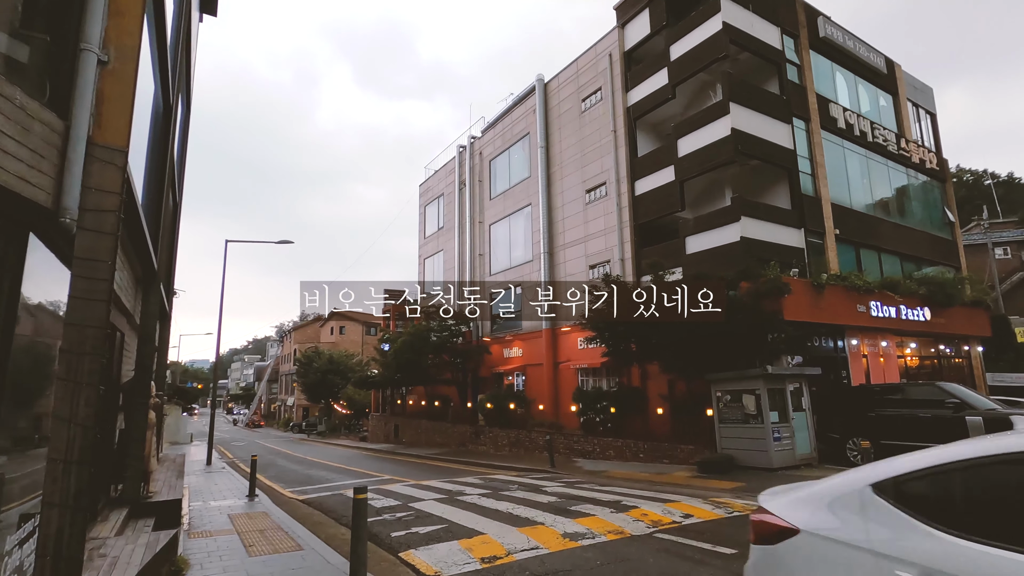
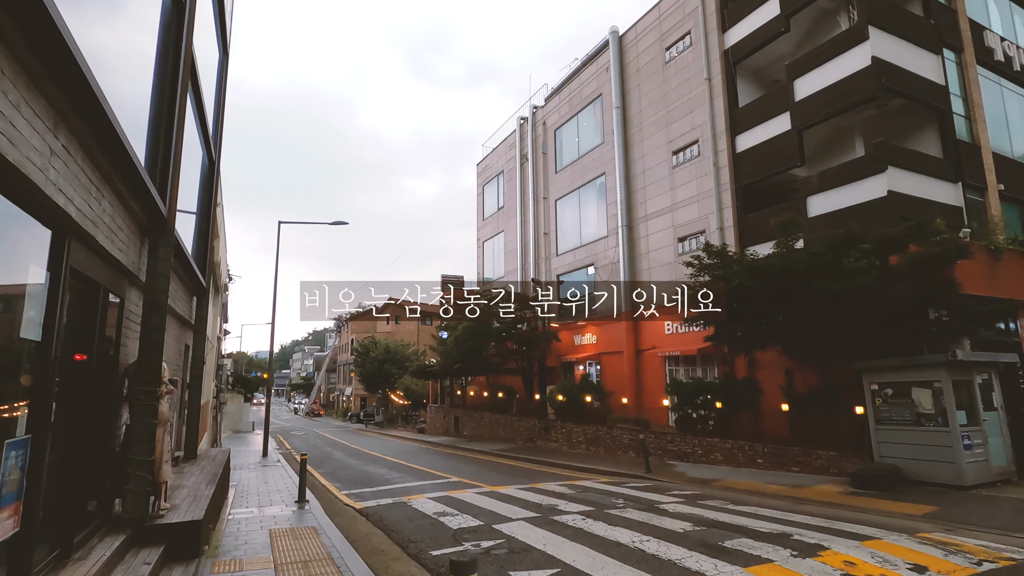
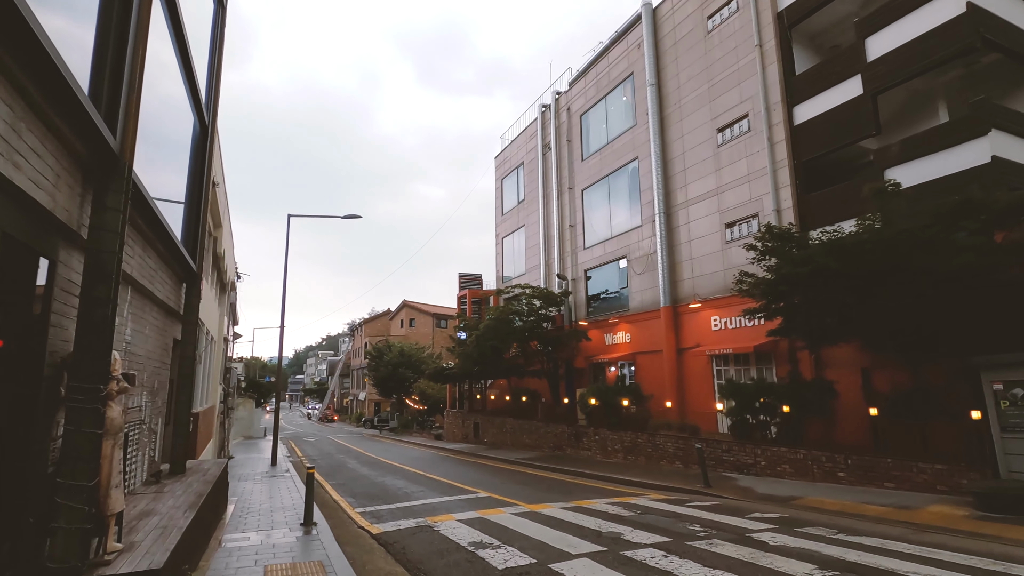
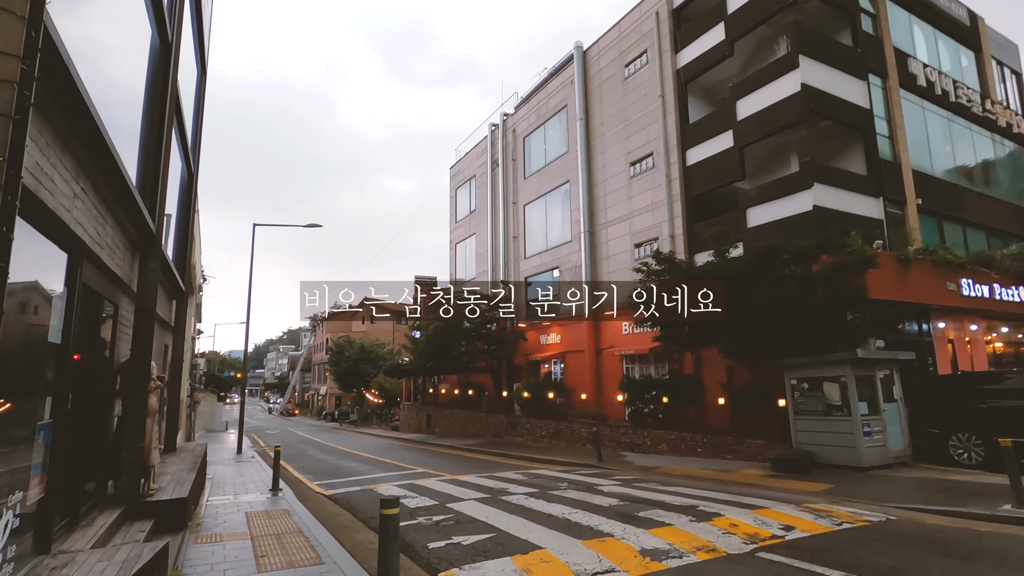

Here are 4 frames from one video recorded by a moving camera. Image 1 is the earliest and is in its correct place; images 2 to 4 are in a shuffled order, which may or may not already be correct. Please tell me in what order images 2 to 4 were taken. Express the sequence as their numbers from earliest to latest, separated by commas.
4, 2, 3
